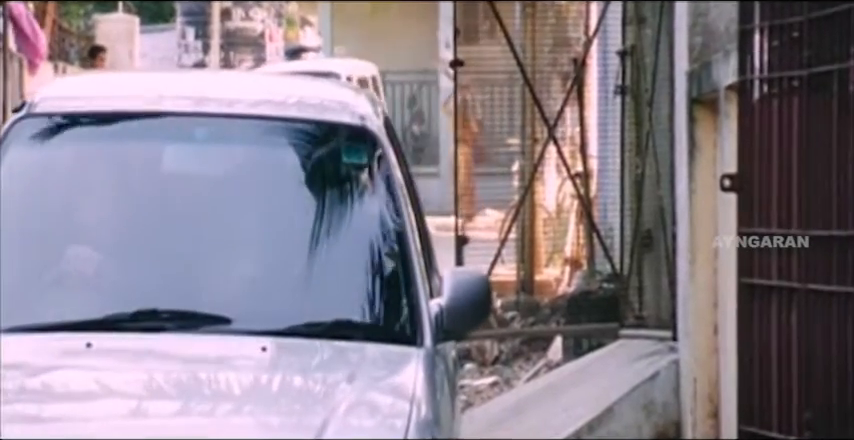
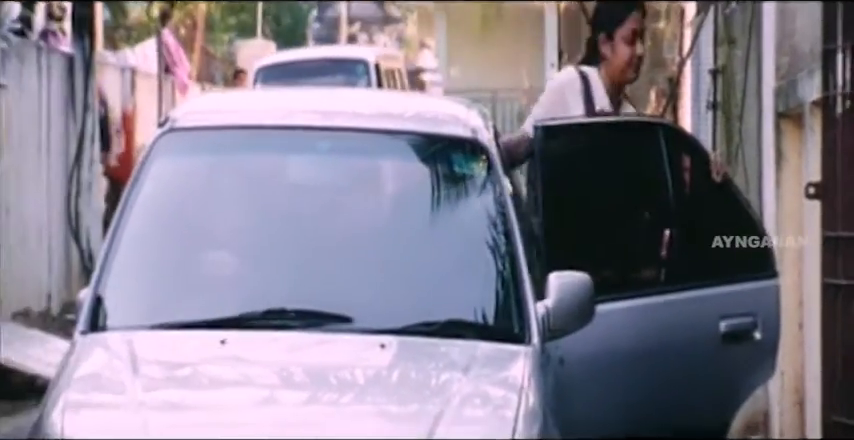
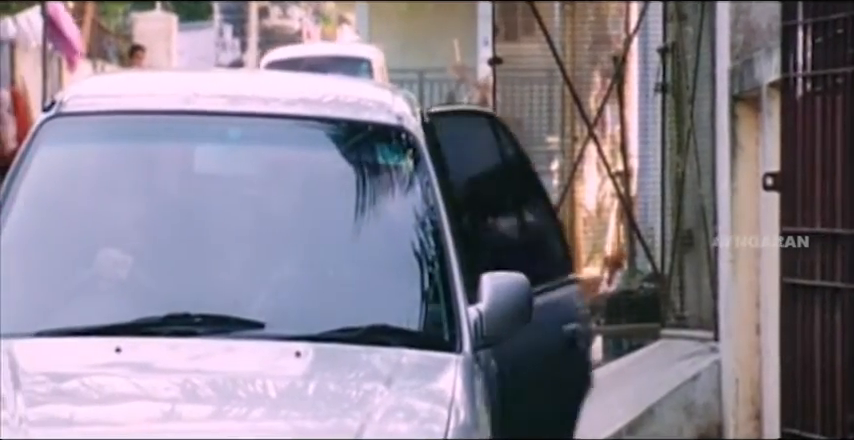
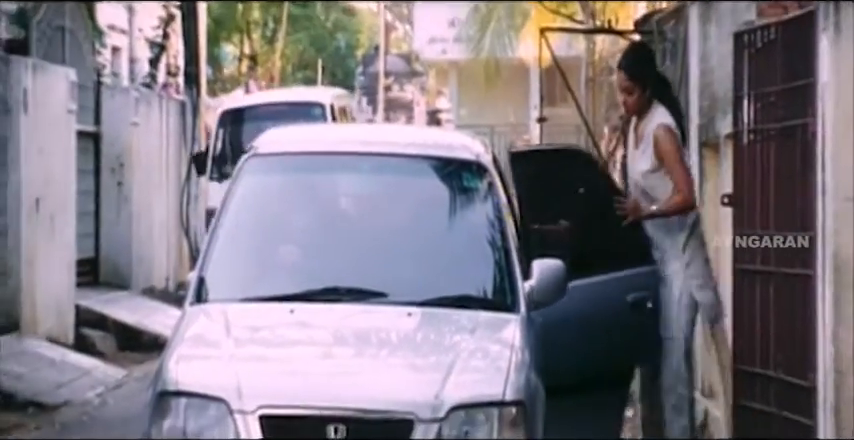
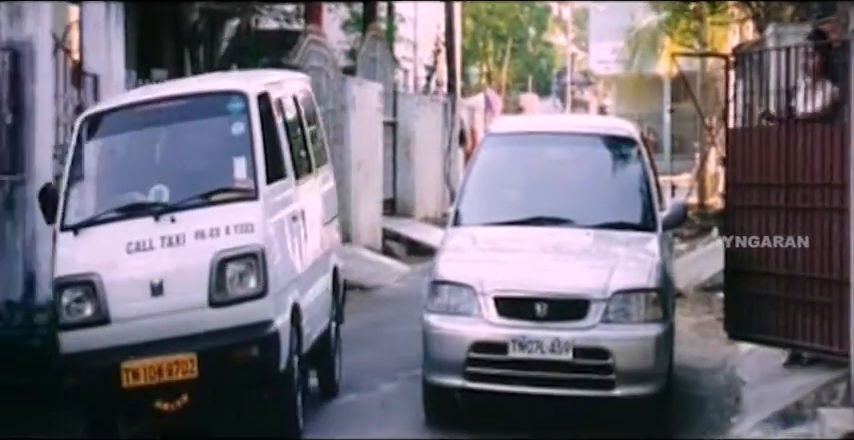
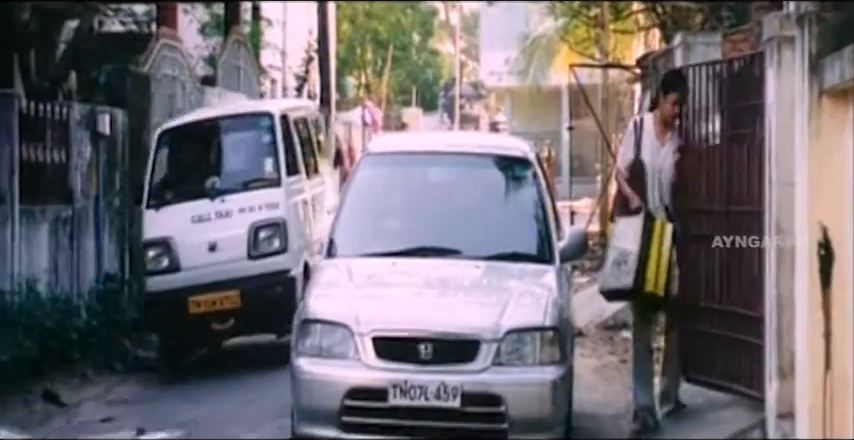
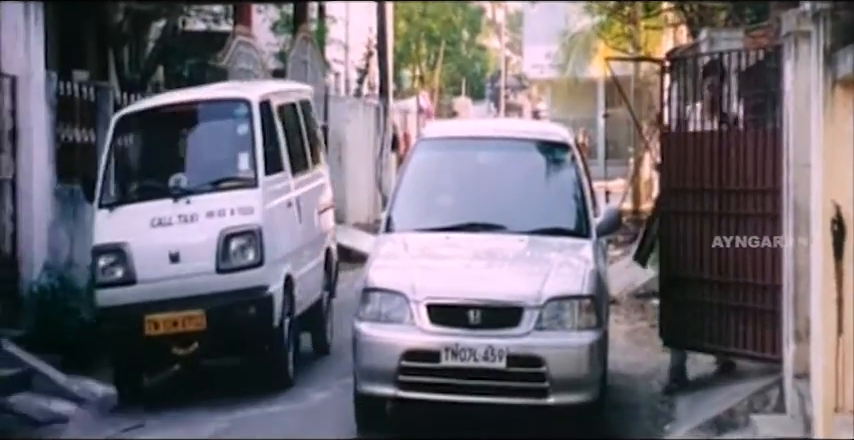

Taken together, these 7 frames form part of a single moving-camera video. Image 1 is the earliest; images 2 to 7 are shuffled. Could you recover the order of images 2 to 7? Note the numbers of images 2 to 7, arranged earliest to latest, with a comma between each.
3, 2, 4, 6, 7, 5
